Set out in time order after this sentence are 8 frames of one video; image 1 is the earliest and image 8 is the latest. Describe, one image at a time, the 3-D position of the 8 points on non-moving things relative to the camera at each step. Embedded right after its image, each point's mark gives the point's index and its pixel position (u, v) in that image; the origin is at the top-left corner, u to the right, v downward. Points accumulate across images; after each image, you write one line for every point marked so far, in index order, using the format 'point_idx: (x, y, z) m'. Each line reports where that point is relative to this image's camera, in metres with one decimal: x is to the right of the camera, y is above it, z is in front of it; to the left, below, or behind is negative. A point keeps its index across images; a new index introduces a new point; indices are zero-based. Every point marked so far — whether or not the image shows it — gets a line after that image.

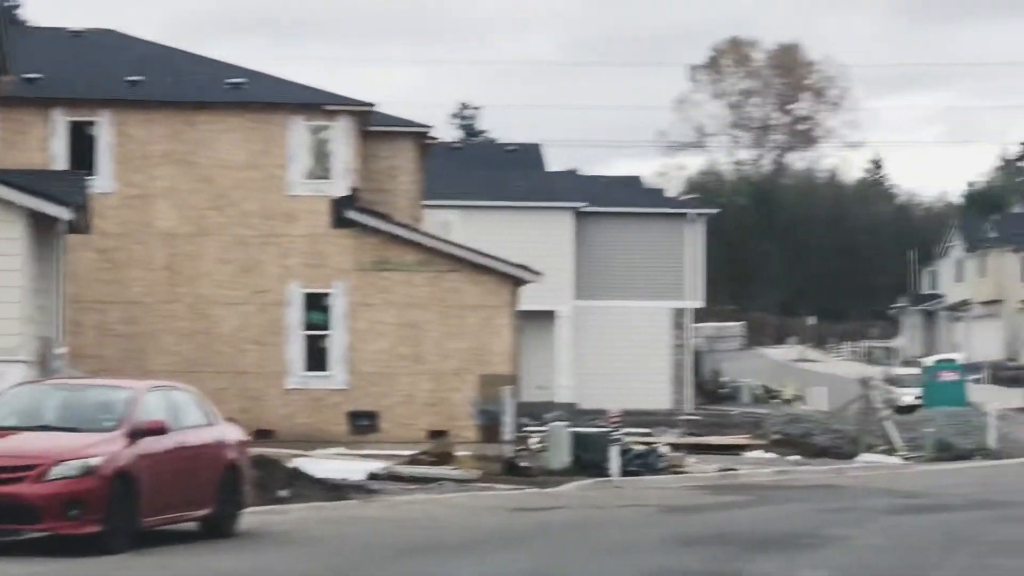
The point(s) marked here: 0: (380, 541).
0: (-0.9, -1.7, +17.8) m
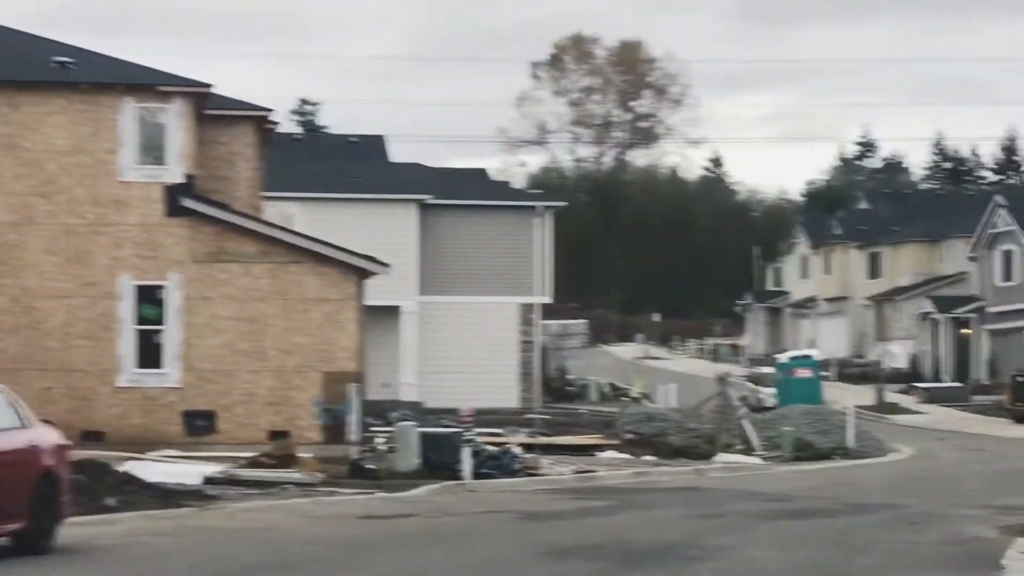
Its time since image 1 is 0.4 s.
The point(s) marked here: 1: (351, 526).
0: (-1.8, -1.7, +16.1) m
1: (-1.2, -1.8, +19.1) m
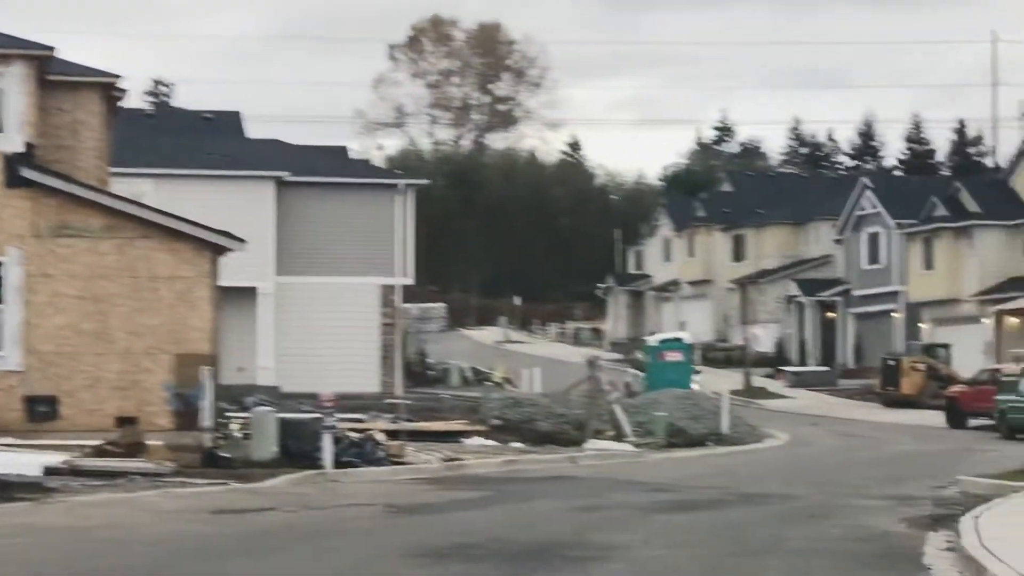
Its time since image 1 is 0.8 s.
0: (-2.5, -1.5, +14.4) m
1: (-2.1, -1.6, +17.4) m
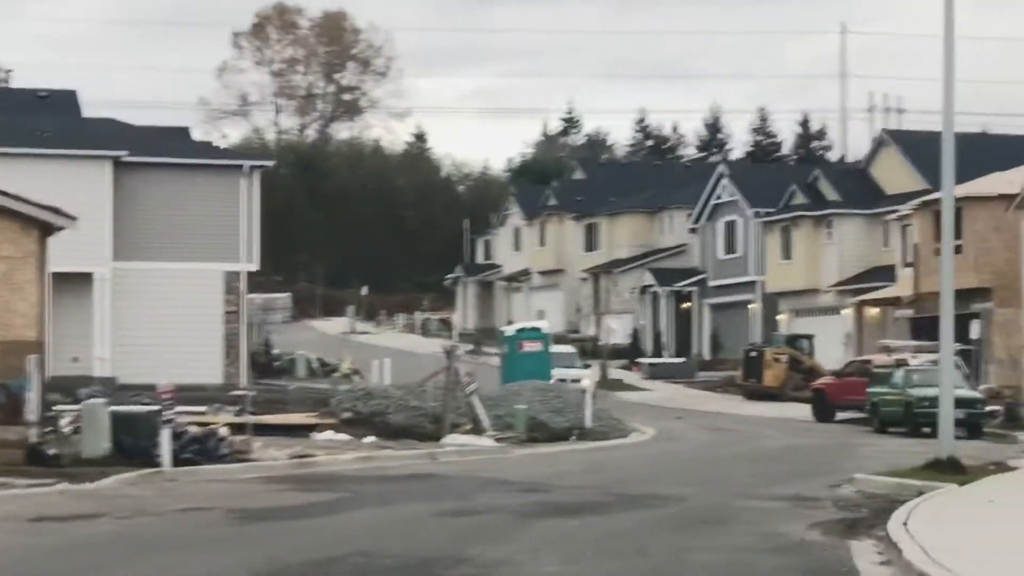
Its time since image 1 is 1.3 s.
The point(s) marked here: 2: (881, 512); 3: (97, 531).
0: (-3.1, -1.4, +12.2) m
1: (-2.9, -1.4, +15.2) m
2: (+2.6, -1.6, +18.0) m
3: (-2.4, -1.4, +15.0) m
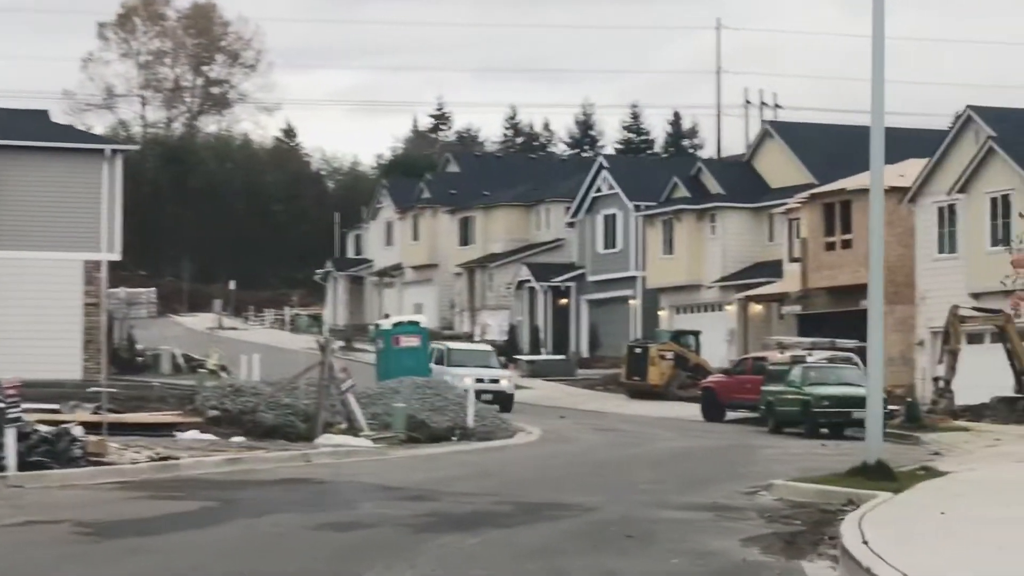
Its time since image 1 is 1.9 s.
0: (-3.5, -1.2, +9.9) m
1: (-3.4, -1.3, +12.9) m
2: (+1.9, -1.5, +16.0) m
3: (-2.9, -1.3, +12.7) m
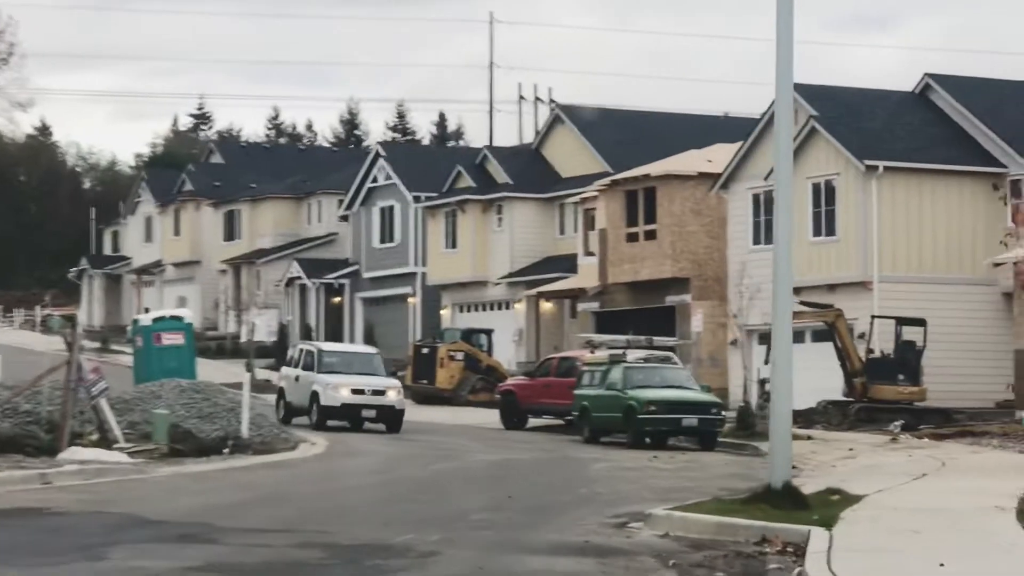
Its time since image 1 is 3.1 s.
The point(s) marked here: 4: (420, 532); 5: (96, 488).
0: (-3.8, -1.0, +4.9) m
1: (-3.9, -1.1, +7.9) m
2: (+1.1, -1.3, +11.5) m
3: (-3.4, -1.1, +7.8) m
4: (-0.5, -1.4, +14.9) m
5: (-3.2, -1.5, +19.8) m
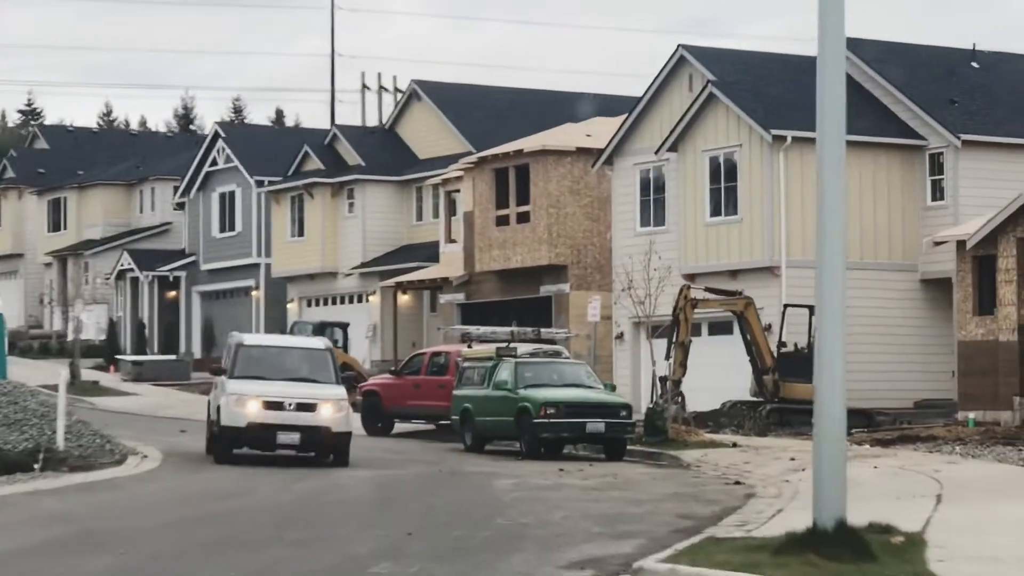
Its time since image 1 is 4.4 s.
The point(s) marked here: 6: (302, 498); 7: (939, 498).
0: (-3.4, -0.8, -0.3) m
1: (-3.8, -0.9, +2.7) m
2: (+1.0, -1.1, +6.6) m
3: (-3.2, -0.9, +2.6) m
4: (-0.8, -1.2, +9.9) m
5: (-3.8, -1.3, +14.6) m
6: (-1.5, -1.4, +18.1) m
7: (+2.7, -1.3, +16.5) m
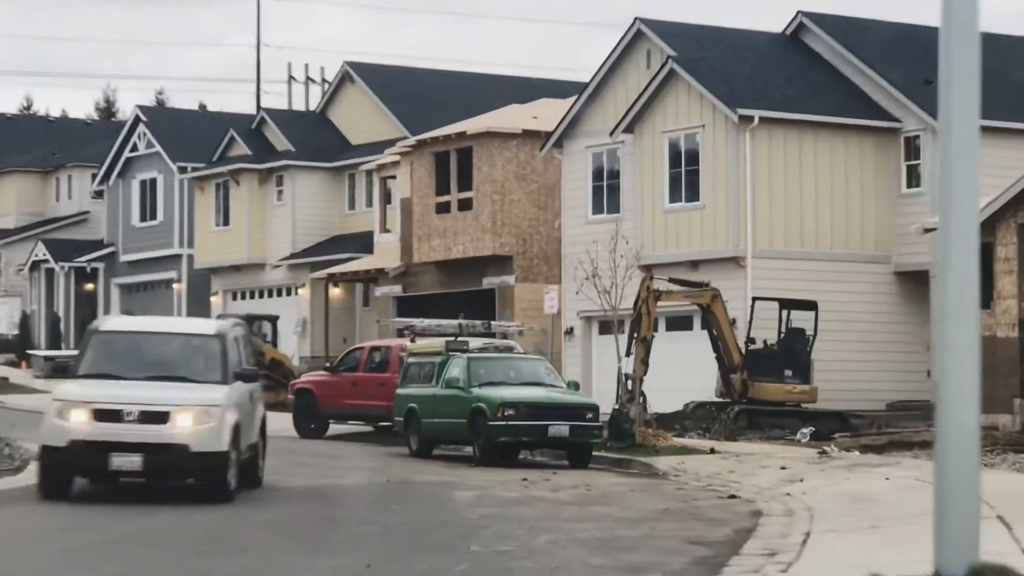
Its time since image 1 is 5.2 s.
0: (-3.0, -0.7, -3.2) m
1: (-3.5, -0.8, -0.2) m
2: (+1.2, -1.0, +3.8) m
3: (-2.9, -0.8, -0.3) m
4: (-0.7, -1.0, +7.0) m
5: (-3.8, -1.2, +11.7) m
6: (-1.7, -1.3, +15.3) m
7: (+2.6, -1.2, +13.7) m
